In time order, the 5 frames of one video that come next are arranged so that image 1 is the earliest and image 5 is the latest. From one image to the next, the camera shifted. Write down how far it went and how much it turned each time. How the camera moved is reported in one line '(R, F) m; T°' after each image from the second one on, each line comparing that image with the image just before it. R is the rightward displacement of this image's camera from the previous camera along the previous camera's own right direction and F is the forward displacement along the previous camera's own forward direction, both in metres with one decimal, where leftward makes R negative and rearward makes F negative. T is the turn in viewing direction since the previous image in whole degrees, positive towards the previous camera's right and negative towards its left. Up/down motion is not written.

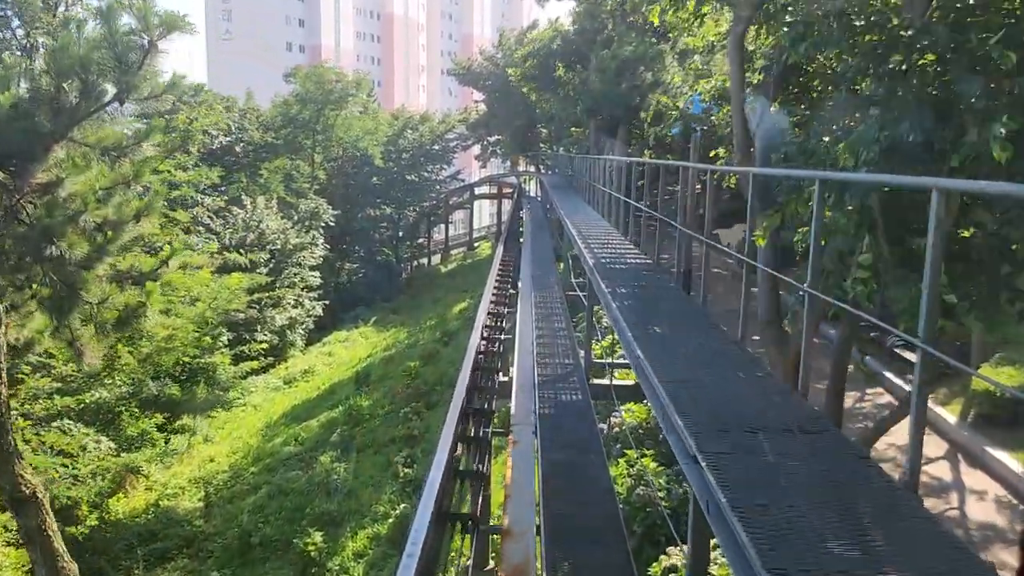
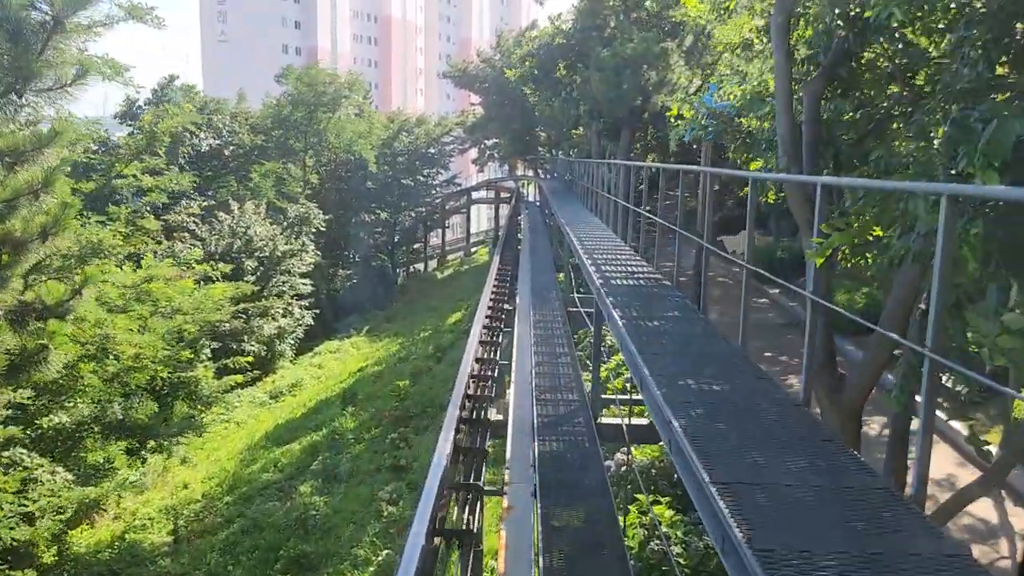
(0.0, +0.8) m; 0°
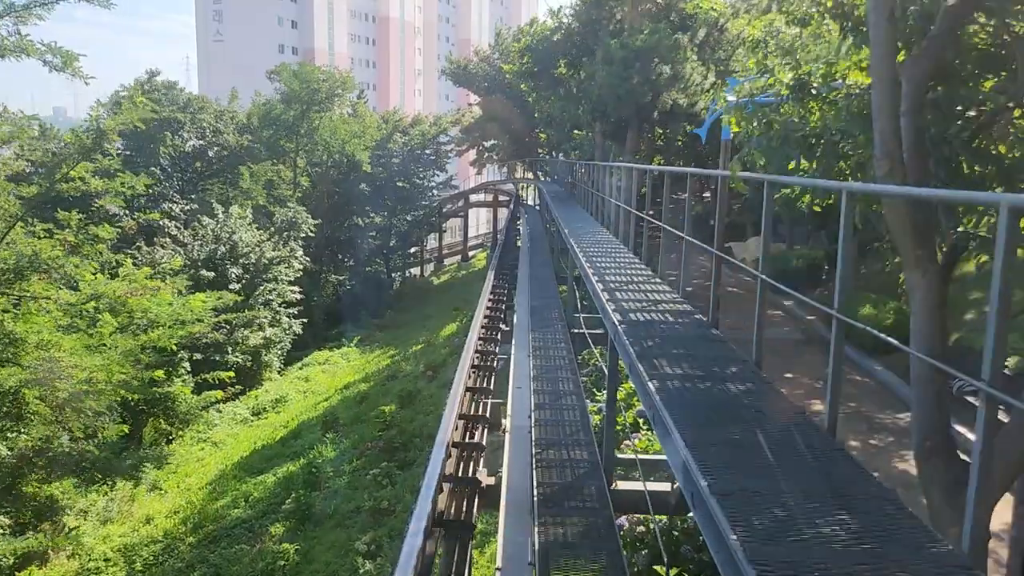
(0.0, +1.1) m; 0°
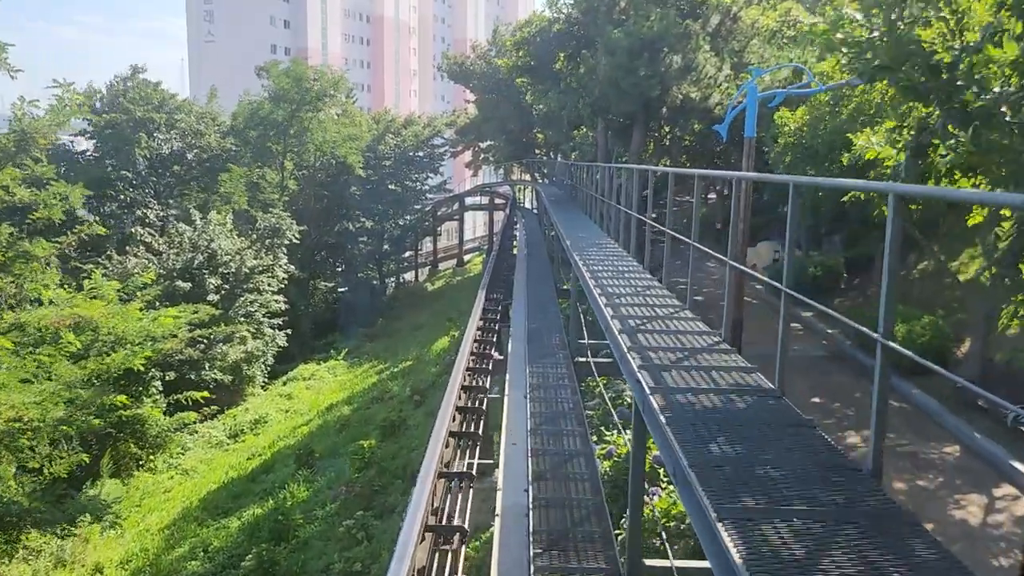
(0.0, +1.2) m; 0°
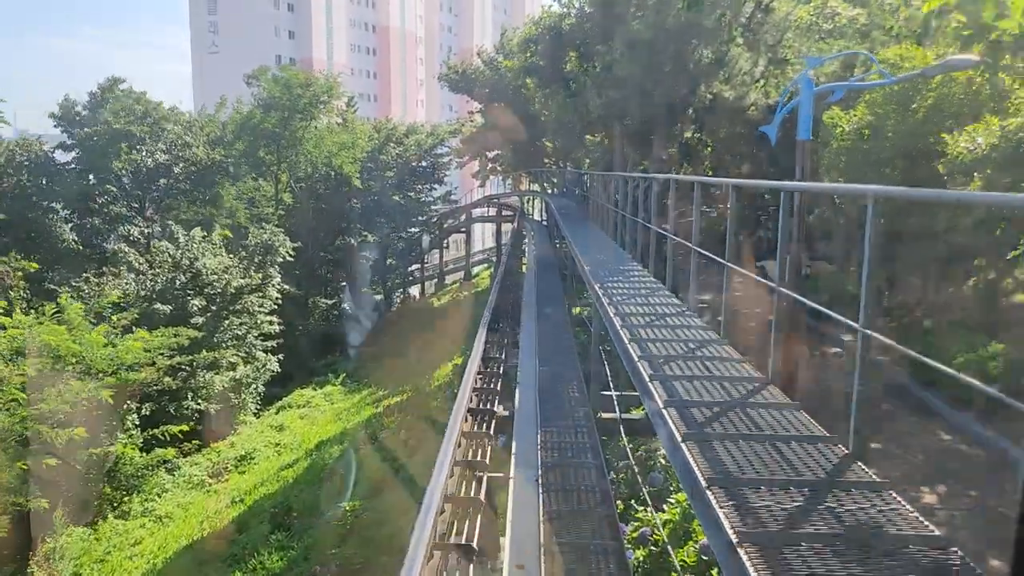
(0.0, +1.4) m; -1°
